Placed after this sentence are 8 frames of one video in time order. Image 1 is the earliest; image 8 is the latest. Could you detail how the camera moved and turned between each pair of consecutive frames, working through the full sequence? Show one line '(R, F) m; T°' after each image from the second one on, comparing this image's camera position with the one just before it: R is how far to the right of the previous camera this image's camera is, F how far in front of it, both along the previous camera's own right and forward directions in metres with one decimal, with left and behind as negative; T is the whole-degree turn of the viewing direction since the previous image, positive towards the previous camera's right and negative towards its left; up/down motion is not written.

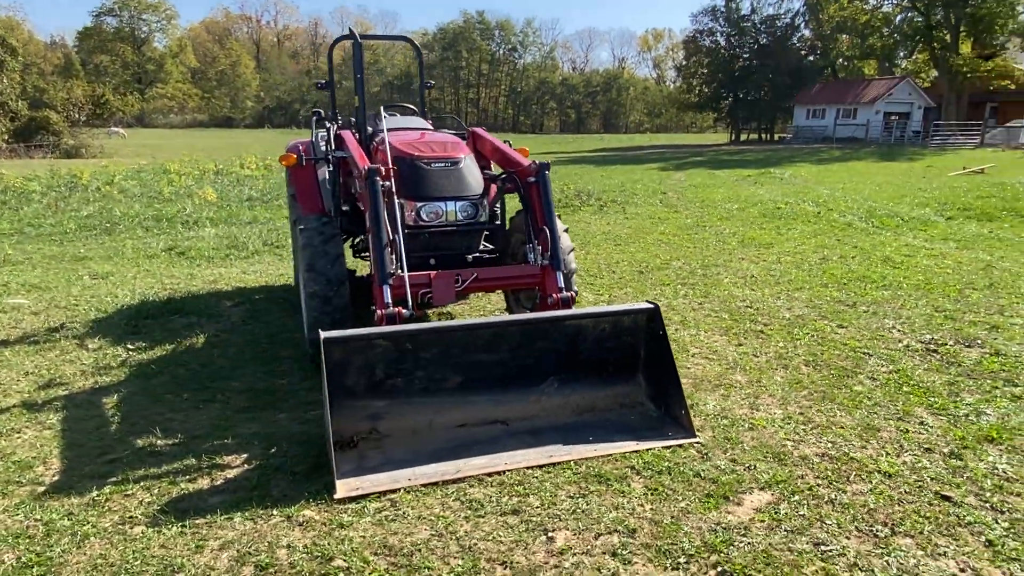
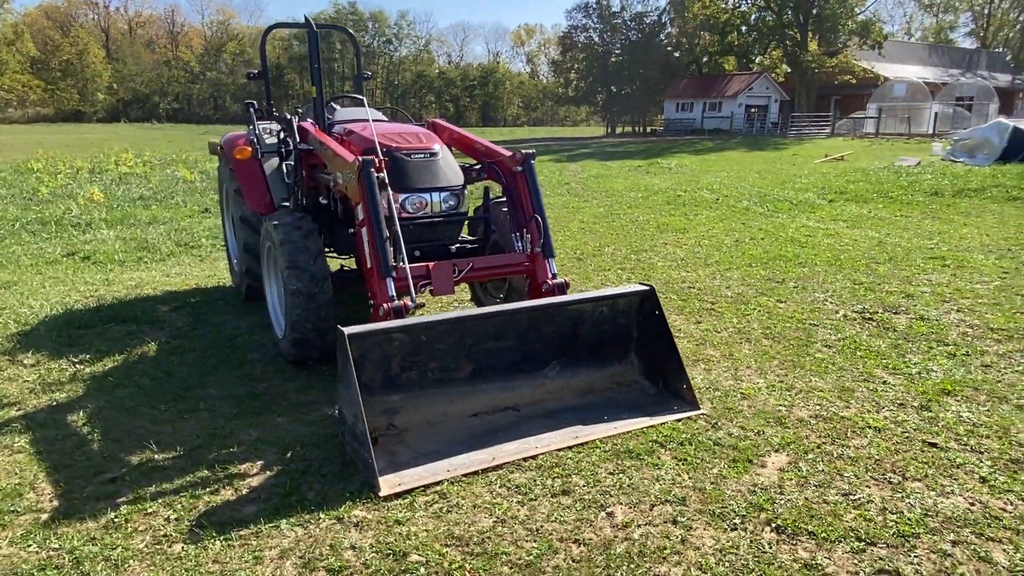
(-0.7, 0.0) m; +10°
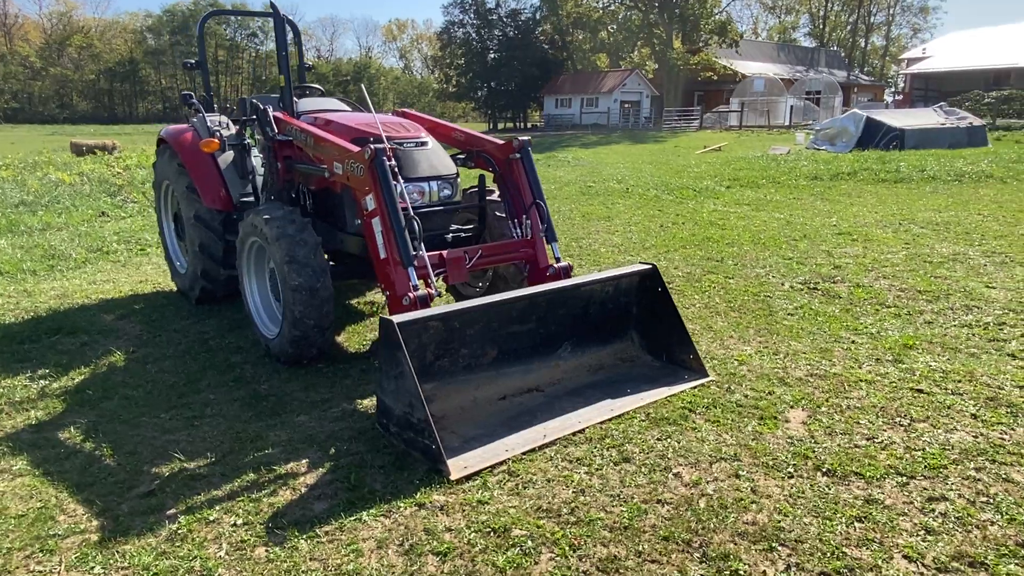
(-0.7, 0.0) m; +10°
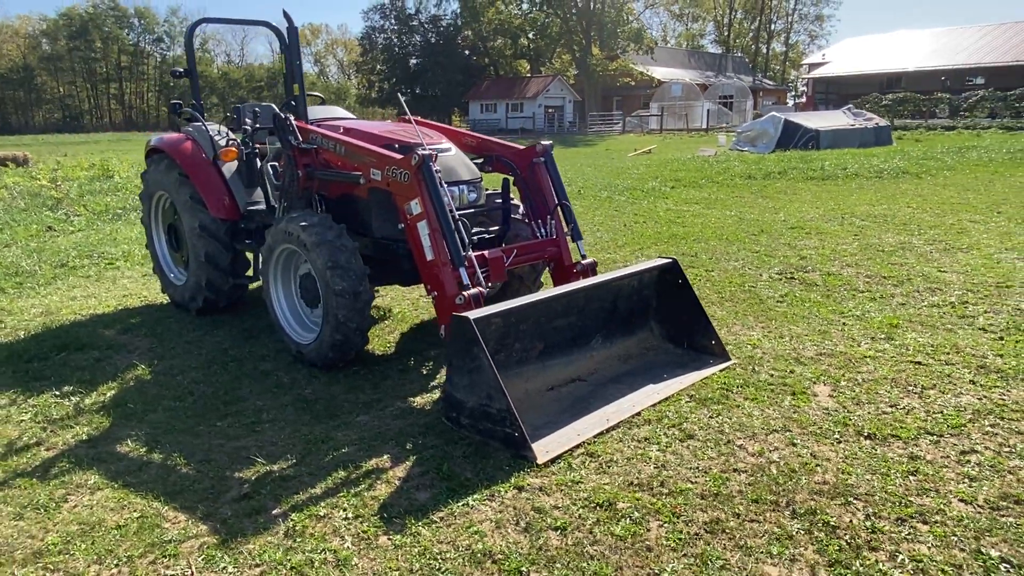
(-0.7, -0.2) m; +6°
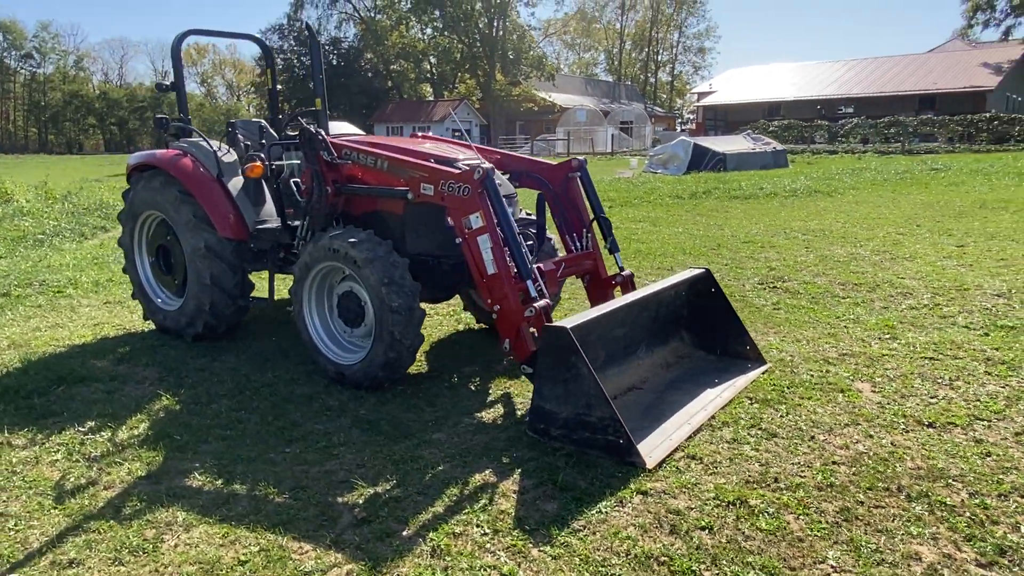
(-0.9, +0.1) m; +8°
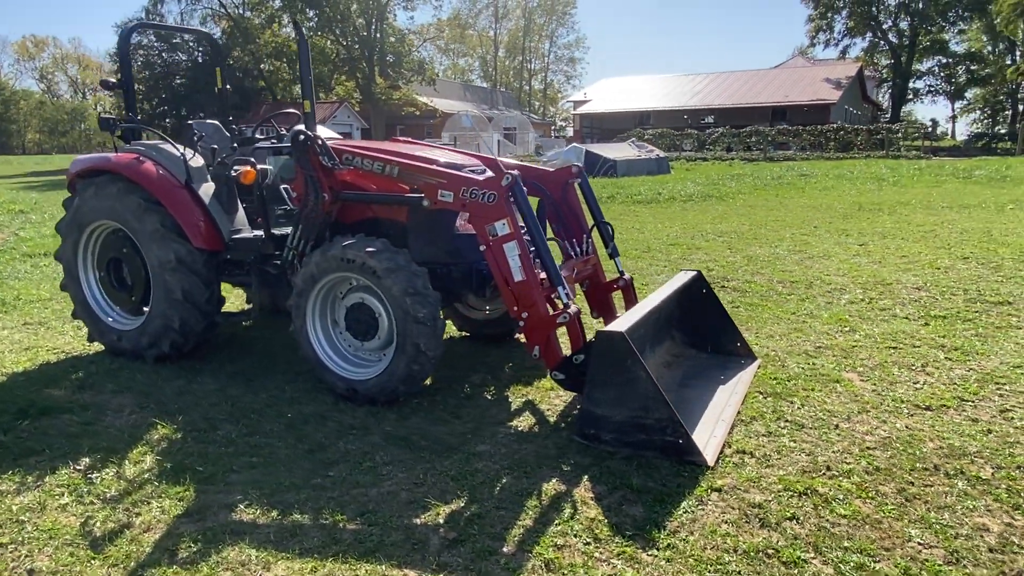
(-0.8, +0.1) m; +10°
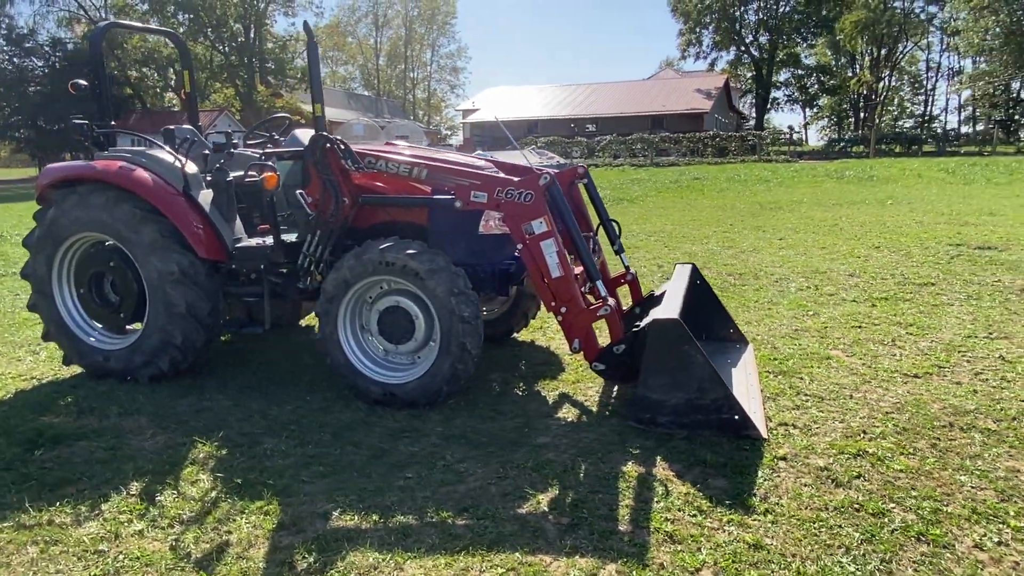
(-0.9, 0.0) m; +9°
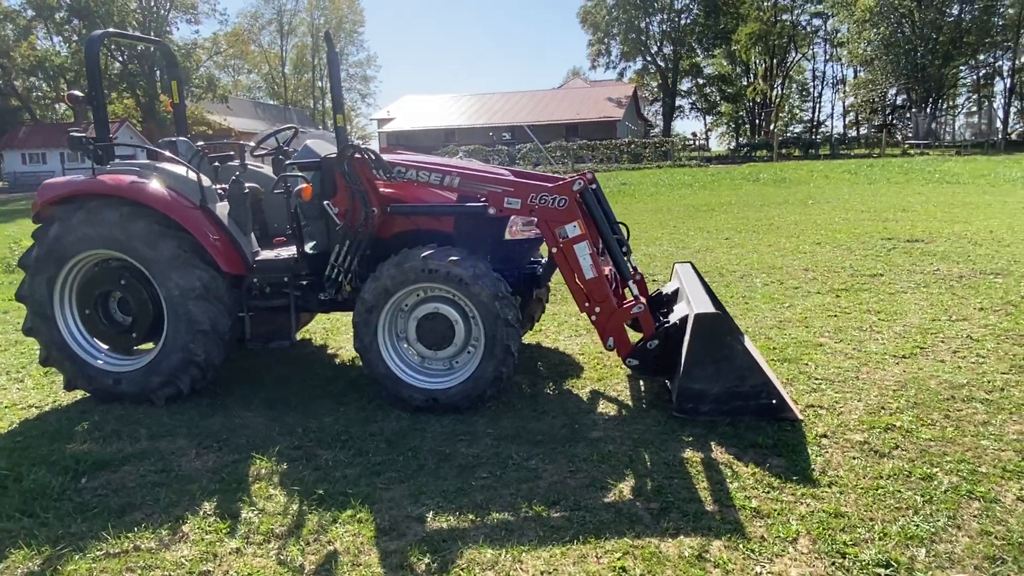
(-0.7, -0.1) m; +7°
